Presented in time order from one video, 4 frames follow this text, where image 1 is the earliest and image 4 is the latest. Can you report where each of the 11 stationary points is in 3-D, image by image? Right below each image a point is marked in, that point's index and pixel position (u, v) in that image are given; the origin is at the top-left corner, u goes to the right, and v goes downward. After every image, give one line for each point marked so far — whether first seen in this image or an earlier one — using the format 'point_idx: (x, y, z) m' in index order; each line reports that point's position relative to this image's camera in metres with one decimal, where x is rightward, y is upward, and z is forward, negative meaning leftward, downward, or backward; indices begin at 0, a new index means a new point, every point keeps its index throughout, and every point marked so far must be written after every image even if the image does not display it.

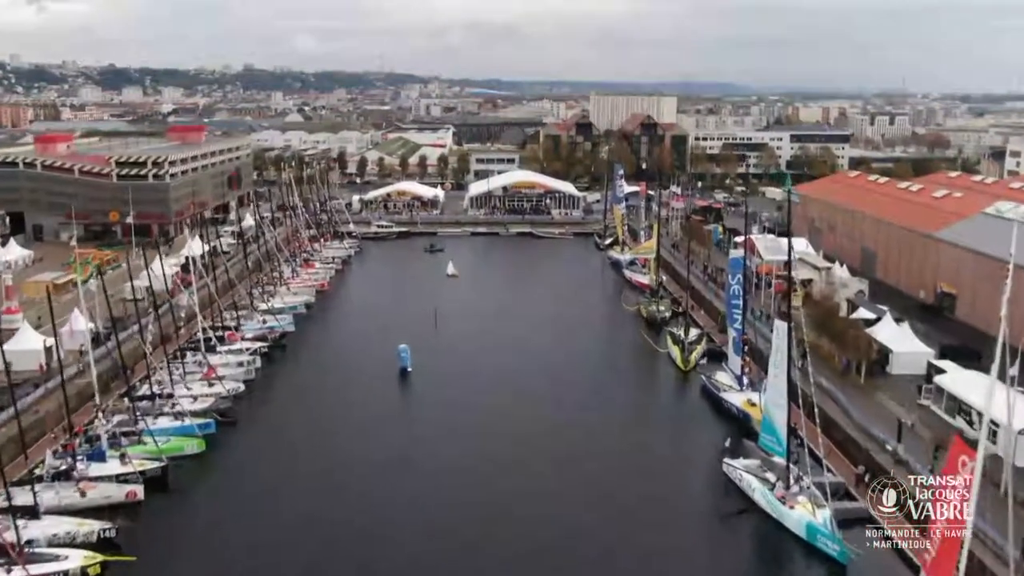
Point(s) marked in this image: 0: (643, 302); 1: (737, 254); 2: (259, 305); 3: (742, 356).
0: (+2.8, -0.3, +18.4) m
1: (+3.3, +0.5, +12.9) m
2: (-5.1, -0.3, +17.5) m
3: (+3.4, -1.0, +12.9) m
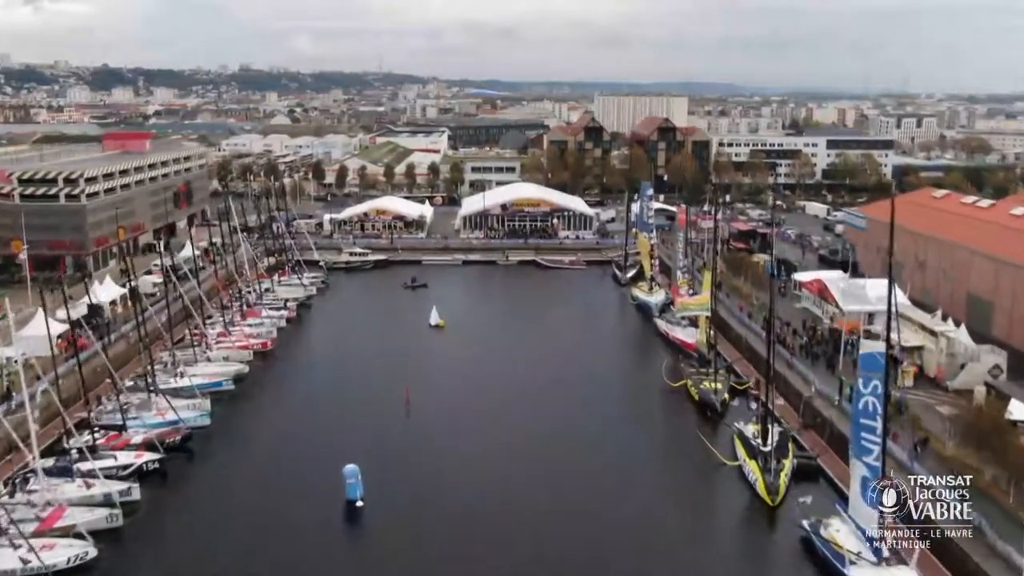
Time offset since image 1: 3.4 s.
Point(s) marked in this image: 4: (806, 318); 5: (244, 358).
0: (+2.8, -1.4, +13.7) m
1: (+3.3, -0.5, +8.1) m
2: (-5.1, -1.4, +12.8) m
3: (+3.4, -2.0, +8.2) m
4: (+5.4, -0.5, +16.0) m
5: (-4.5, -1.2, +14.5) m
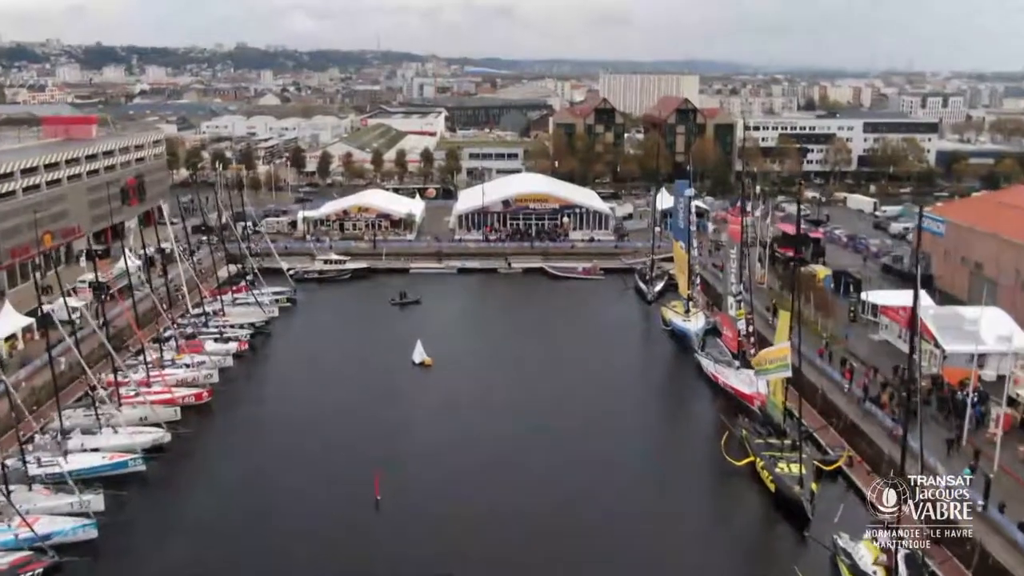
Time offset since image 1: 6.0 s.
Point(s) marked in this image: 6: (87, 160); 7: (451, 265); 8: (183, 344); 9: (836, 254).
0: (+2.9, -1.9, +10.2) m
1: (+3.4, -1.2, +4.6) m
2: (-5.0, -1.9, +9.4) m
3: (+3.5, -2.7, +4.8) m
4: (+5.5, -1.0, +12.5) m
5: (-4.4, -1.7, +11.1) m
6: (-9.7, +2.9, +20.0) m
7: (-1.4, +0.5, +19.8) m
8: (-5.1, -0.9, +13.6) m
9: (+7.2, +0.8, +19.3) m
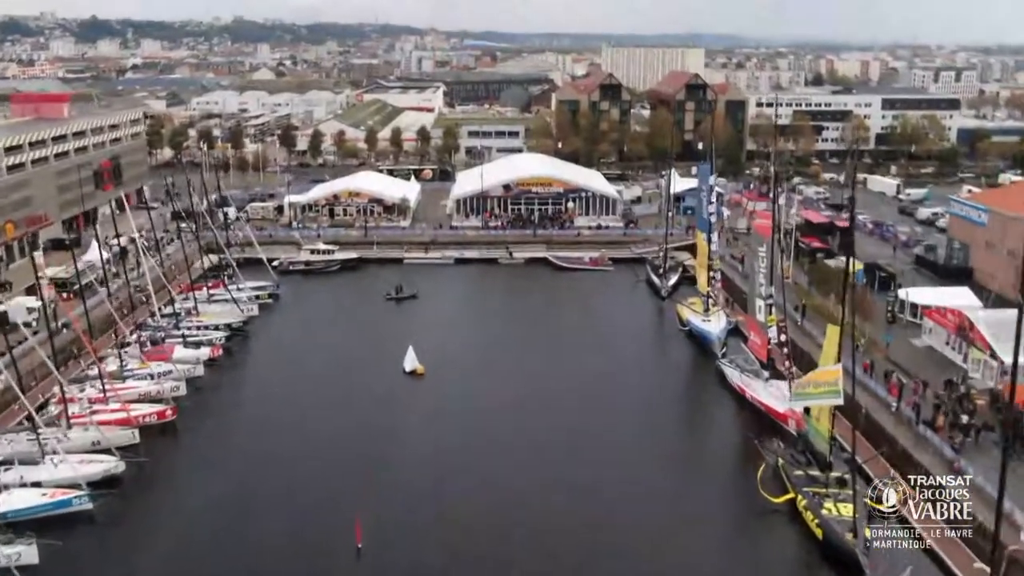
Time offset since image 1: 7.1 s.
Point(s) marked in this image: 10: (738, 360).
0: (+2.9, -2.0, +8.9) m
1: (+3.4, -1.4, +3.3) m
2: (-5.0, -2.0, +8.0) m
3: (+3.5, -2.9, +3.5) m
4: (+5.5, -1.0, +11.1) m
5: (-4.3, -1.7, +9.8) m
6: (-9.7, +3.1, +18.6) m
7: (-1.4, +0.7, +18.4) m
8: (-5.1, -0.9, +12.2) m
9: (+7.2, +0.9, +17.9) m
10: (+3.2, -1.0, +12.6) m
